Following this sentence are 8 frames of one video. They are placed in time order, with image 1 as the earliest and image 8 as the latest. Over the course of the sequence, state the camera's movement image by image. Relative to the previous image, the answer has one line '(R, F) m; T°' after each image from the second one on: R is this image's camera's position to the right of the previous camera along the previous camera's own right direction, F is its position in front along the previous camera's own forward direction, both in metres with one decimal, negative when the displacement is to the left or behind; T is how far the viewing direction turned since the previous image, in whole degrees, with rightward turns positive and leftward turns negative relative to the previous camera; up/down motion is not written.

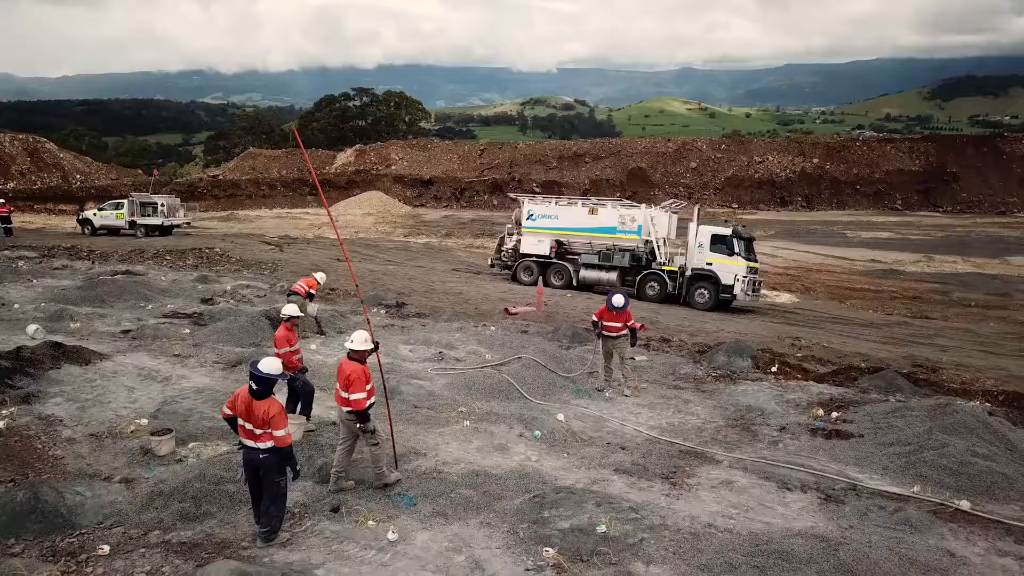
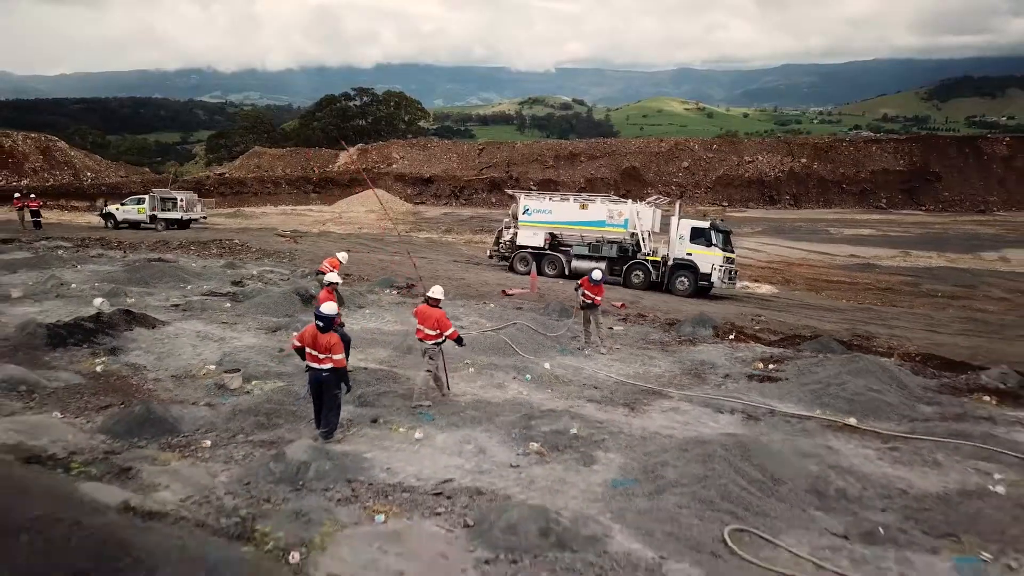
(0.0, -1.4) m; 0°
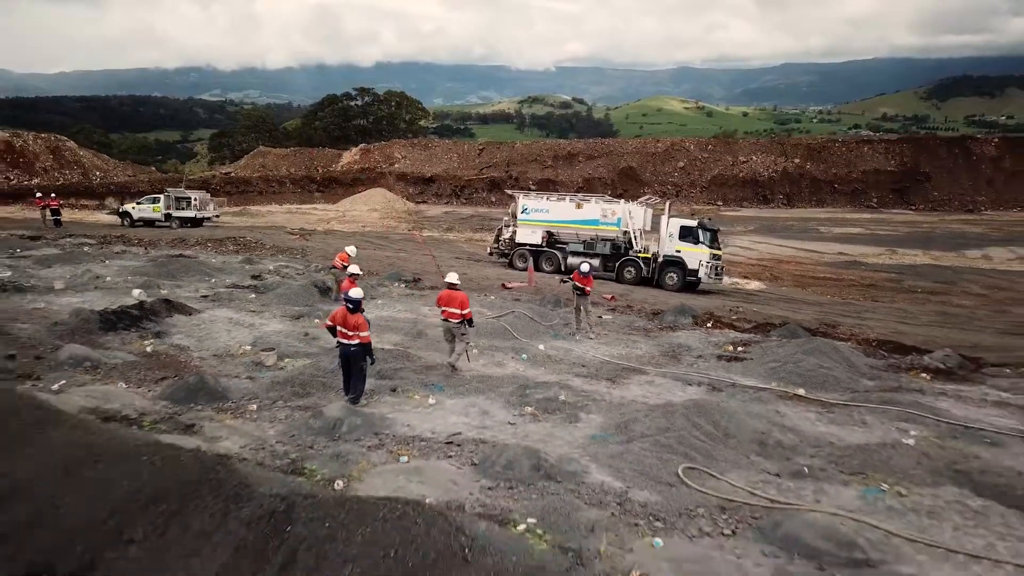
(0.0, -1.0) m; 0°
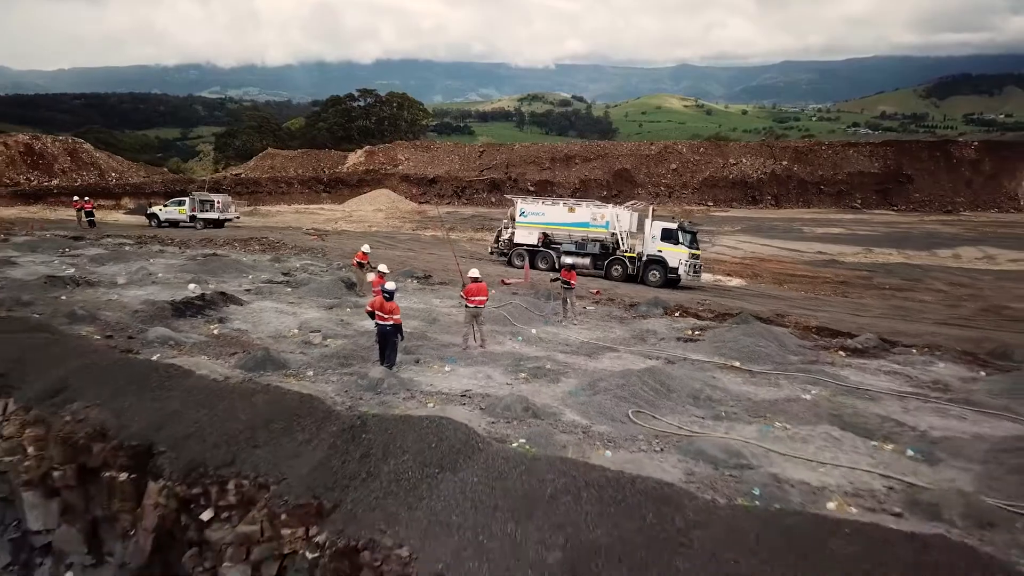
(0.0, -1.8) m; 0°
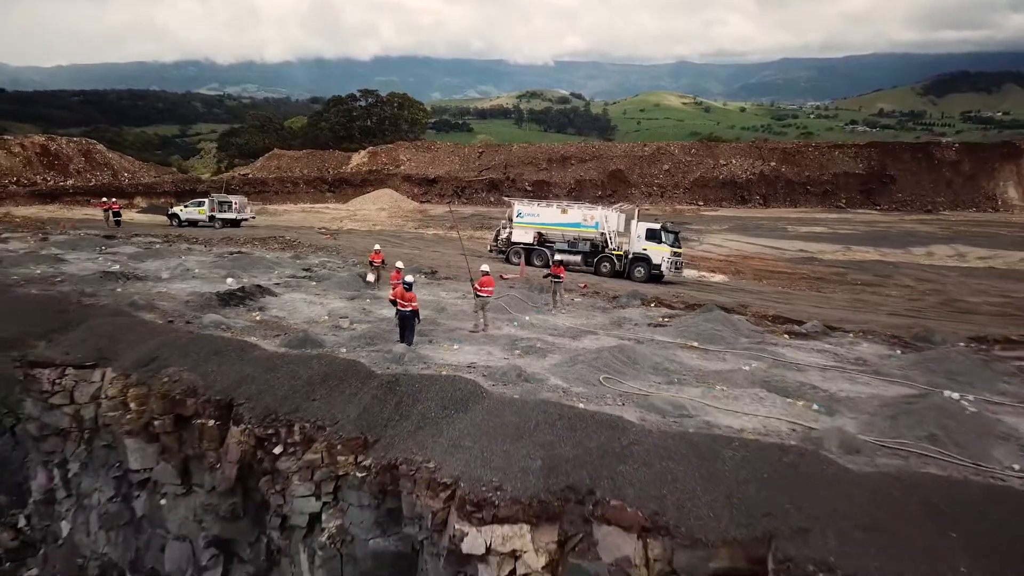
(0.0, -1.8) m; 0°
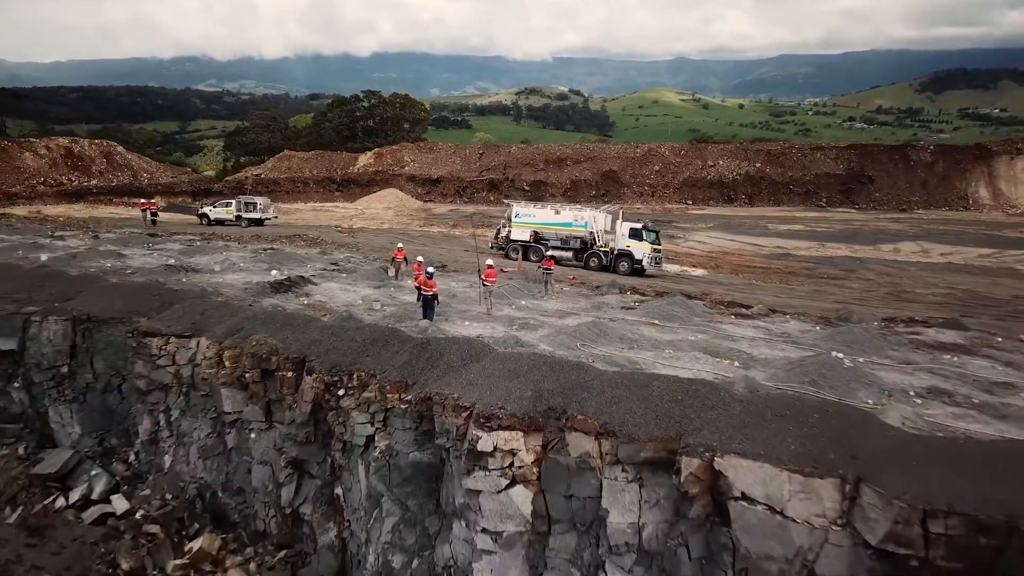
(0.0, -2.7) m; 0°
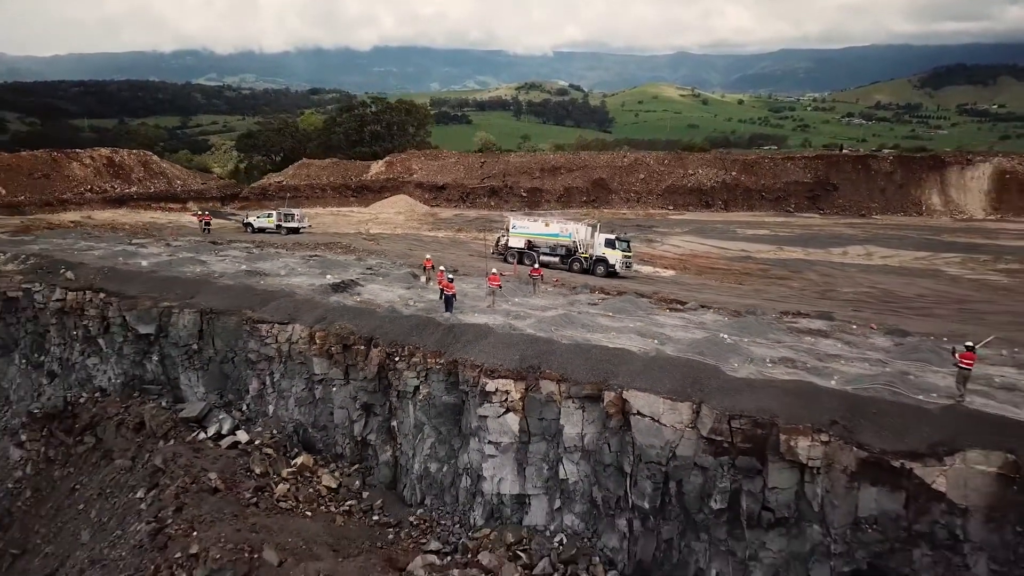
(+0.1, -5.3) m; 0°
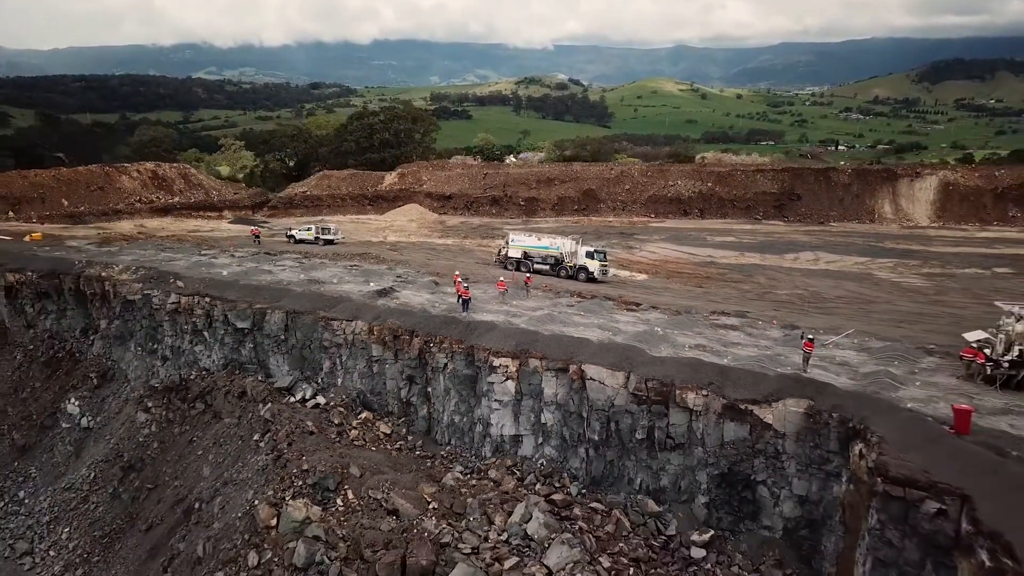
(0.0, -6.8) m; 0°
